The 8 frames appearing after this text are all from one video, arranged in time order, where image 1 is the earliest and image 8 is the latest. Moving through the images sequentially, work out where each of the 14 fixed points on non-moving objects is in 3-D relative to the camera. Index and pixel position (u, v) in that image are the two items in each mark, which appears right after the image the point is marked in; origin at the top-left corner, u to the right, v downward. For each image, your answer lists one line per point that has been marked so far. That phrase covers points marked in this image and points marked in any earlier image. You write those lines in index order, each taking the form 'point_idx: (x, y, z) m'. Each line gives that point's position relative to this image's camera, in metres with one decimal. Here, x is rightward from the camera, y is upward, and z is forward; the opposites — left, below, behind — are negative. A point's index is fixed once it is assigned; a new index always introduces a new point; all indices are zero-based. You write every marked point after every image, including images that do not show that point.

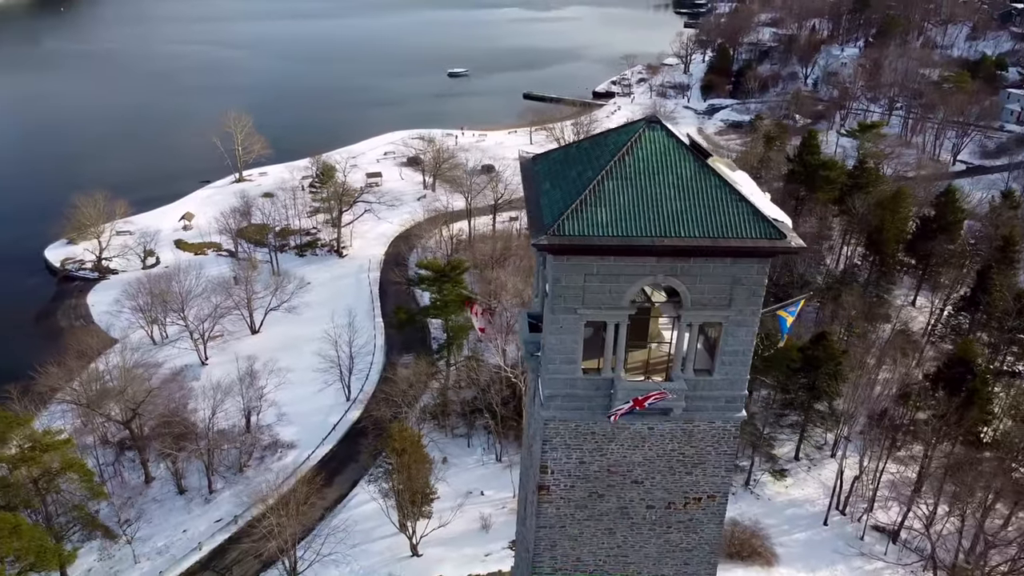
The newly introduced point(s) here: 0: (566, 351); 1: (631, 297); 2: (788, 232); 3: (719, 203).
0: (+0.9, -1.0, +13.3) m
1: (+1.9, -0.2, +13.0) m
2: (+4.3, +0.9, +12.5) m
3: (+3.2, +1.3, +12.6) m
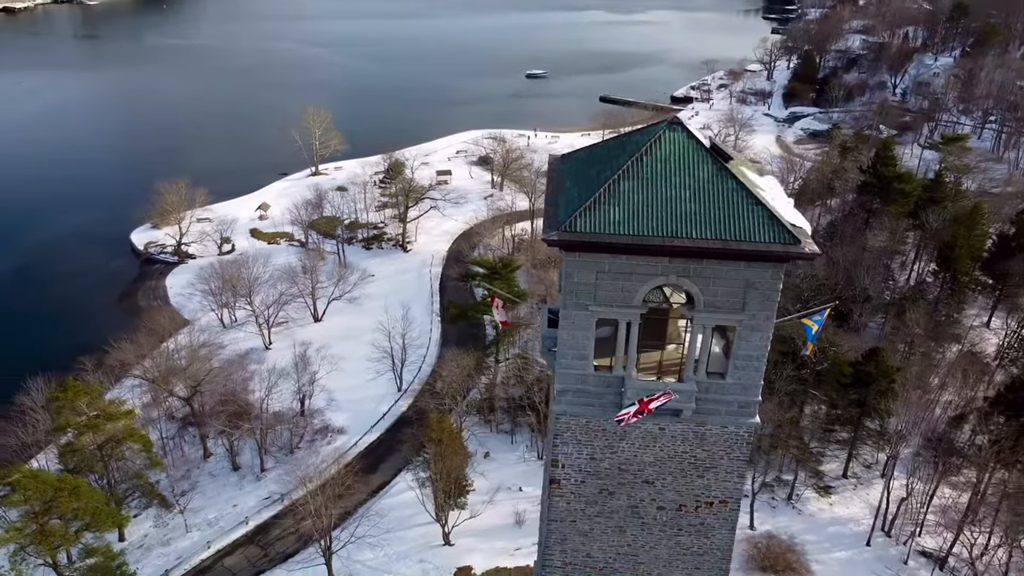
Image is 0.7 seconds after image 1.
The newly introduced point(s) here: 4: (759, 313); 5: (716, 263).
0: (+1.1, -1.0, +13.4) m
1: (+2.1, -0.1, +13.1) m
2: (+4.5, +0.8, +12.4) m
3: (+3.5, +1.3, +12.5) m
4: (+4.0, -0.4, +12.9) m
5: (+3.2, +0.4, +12.6) m
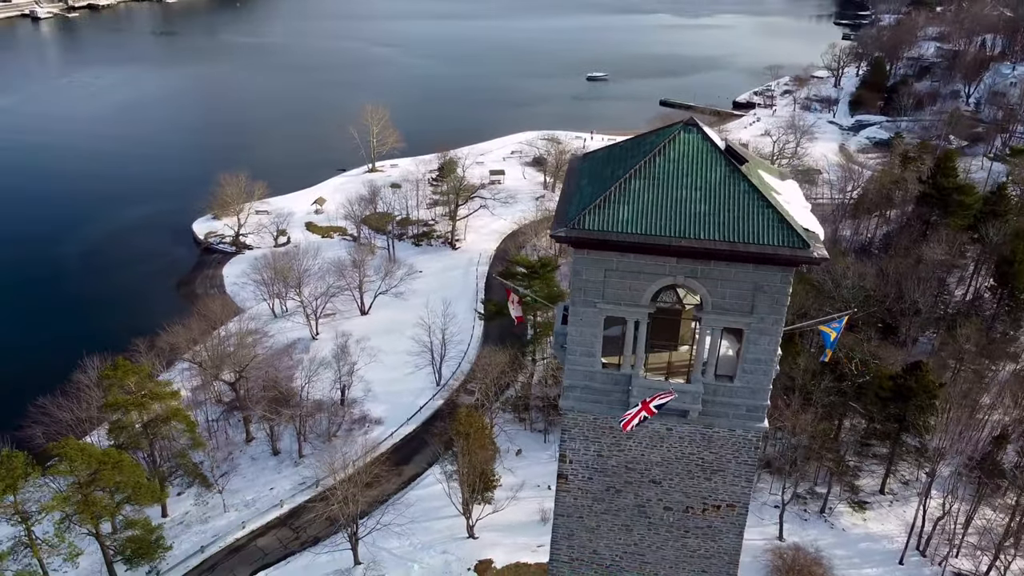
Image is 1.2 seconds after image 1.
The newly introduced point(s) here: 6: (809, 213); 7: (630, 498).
0: (+1.2, -0.9, +13.6) m
1: (+2.3, -0.1, +13.1) m
2: (+4.6, +0.7, +12.3) m
3: (+3.6, +1.2, +12.5) m
4: (+4.1, -0.5, +12.9) m
5: (+3.3, +0.4, +12.6) m
6: (+5.0, +1.3, +13.6) m
7: (+2.2, -3.9, +14.9) m
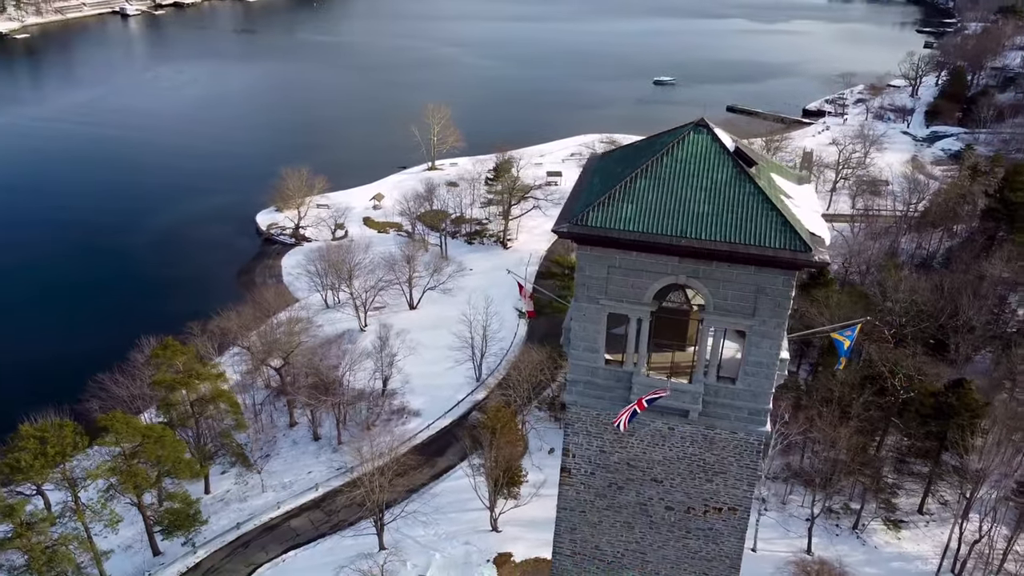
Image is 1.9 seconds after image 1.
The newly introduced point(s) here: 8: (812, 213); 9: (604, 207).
0: (+1.3, -0.9, +13.8) m
1: (+2.3, -0.1, +13.2) m
2: (+4.6, +0.6, +12.2) m
3: (+3.7, +1.2, +12.5) m
4: (+4.1, -0.5, +12.8) m
5: (+3.4, +0.4, +12.6) m
6: (+5.2, +1.2, +13.5) m
7: (+2.2, -3.9, +15.0) m
8: (+5.0, +1.2, +13.3) m
9: (+1.5, +1.3, +12.9) m
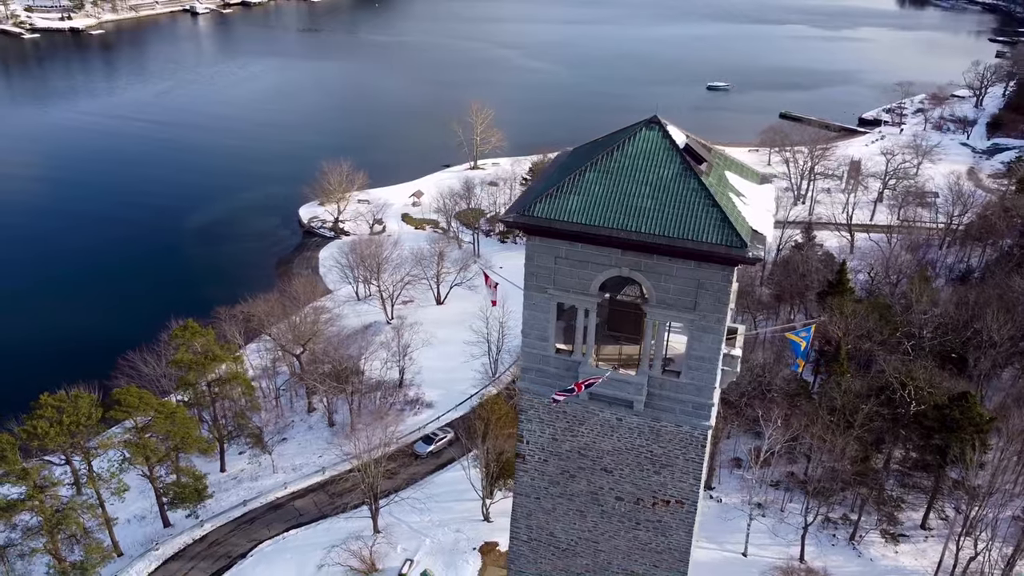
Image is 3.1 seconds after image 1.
0: (+0.5, -0.7, +14.1) m
1: (+1.5, 0.0, +13.5) m
2: (+3.7, +0.7, +12.3) m
3: (+2.8, +1.3, +12.7) m
4: (+3.2, -0.4, +13.0) m
5: (+2.5, +0.5, +12.9) m
6: (+4.4, +1.2, +13.6) m
7: (+1.4, -3.7, +15.3) m
8: (+4.2, +1.3, +13.5) m
9: (+0.6, +1.5, +13.2) m
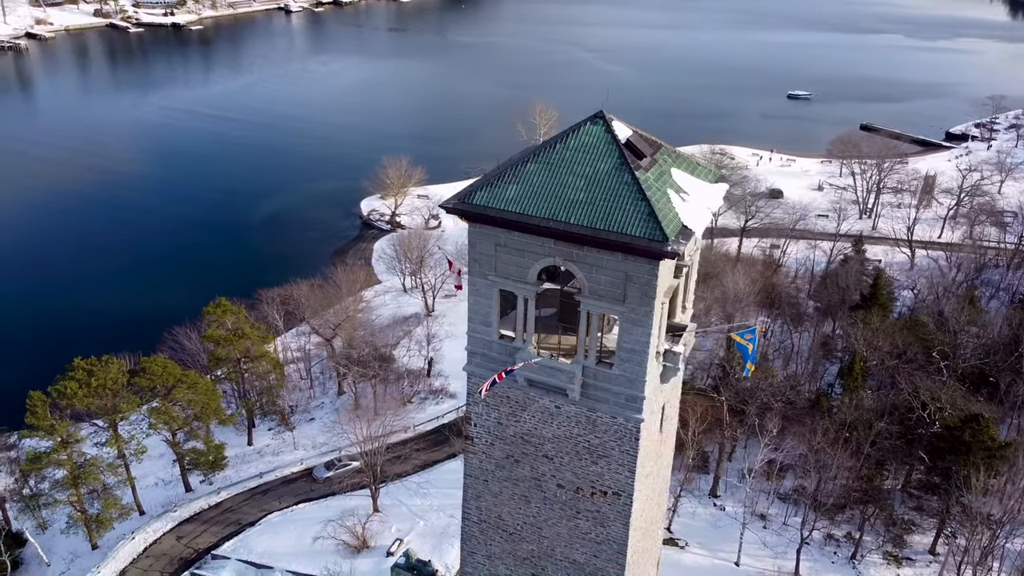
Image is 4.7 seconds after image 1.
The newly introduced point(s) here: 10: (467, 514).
0: (-0.6, -0.5, +14.6) m
1: (+0.4, +0.2, +13.9) m
2: (+2.6, +0.8, +12.5) m
3: (+1.8, +1.4, +12.9) m
4: (+2.1, -0.3, +13.2) m
5: (+1.4, +0.6, +13.1) m
6: (+3.4, +1.3, +13.6) m
7: (+0.3, -3.5, +15.6) m
8: (+3.2, +1.3, +13.5) m
9: (-0.3, +1.7, +13.7) m
10: (-1.0, -4.7, +16.8) m
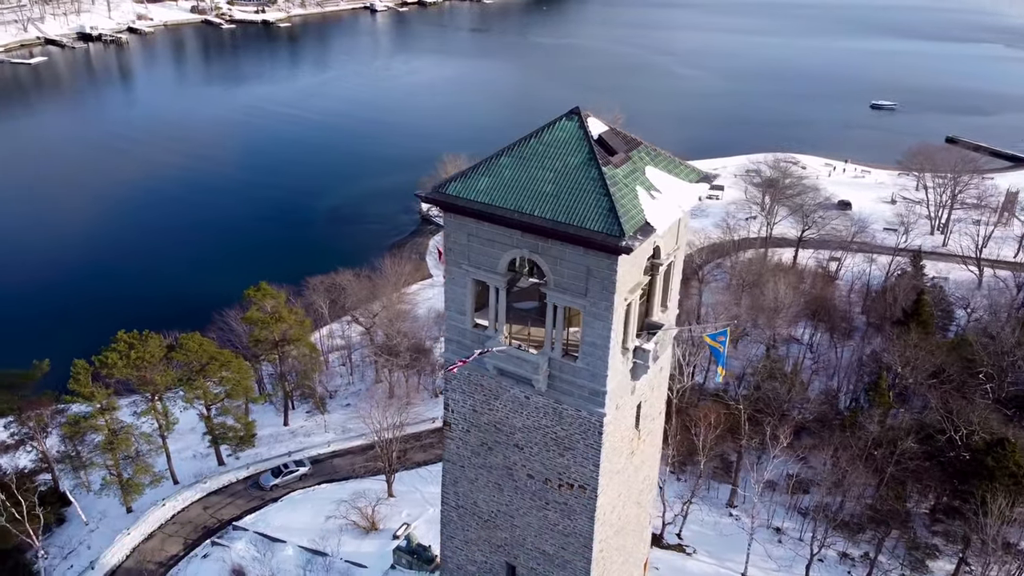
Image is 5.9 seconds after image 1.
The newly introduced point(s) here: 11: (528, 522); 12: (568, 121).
0: (-1.0, -0.2, +15.0) m
1: (-0.1, +0.4, +14.2) m
2: (+1.9, +0.8, +12.5) m
3: (+1.2, +1.5, +13.1) m
4: (+1.5, -0.2, +13.3) m
5: (+0.8, +0.7, +13.3) m
6: (+2.9, +1.3, +13.6) m
7: (-0.3, -3.4, +15.9) m
8: (+2.7, +1.4, +13.6) m
9: (-0.8, +1.9, +14.0) m
10: (-1.4, -4.5, +17.2) m
11: (+0.3, -4.7, +16.1) m
12: (+1.0, +2.9, +14.0) m
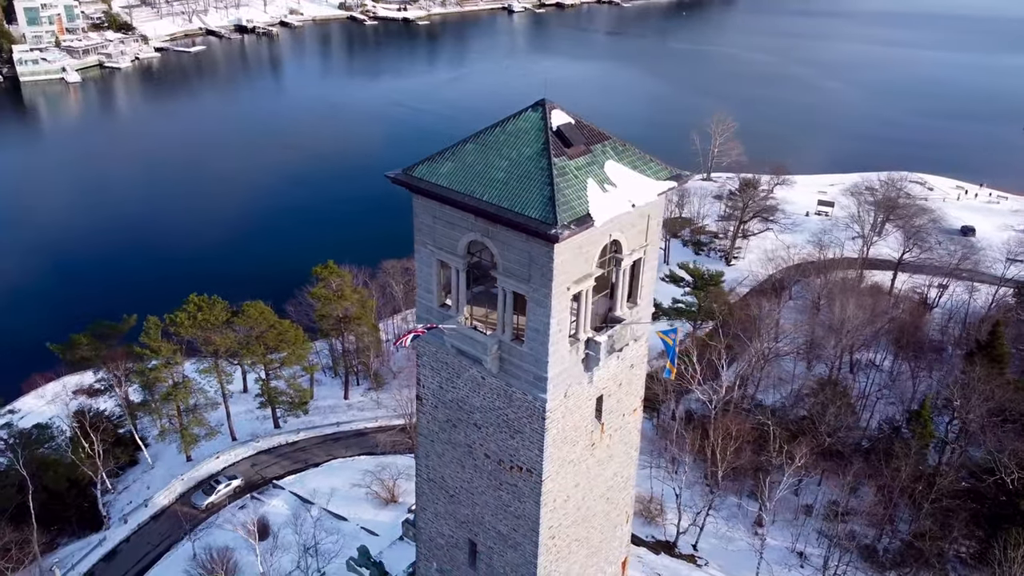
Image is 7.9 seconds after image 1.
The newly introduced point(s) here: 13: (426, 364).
0: (-1.7, +0.2, +15.7) m
1: (-0.9, +0.7, +14.7) m
2: (+0.9, +1.0, +12.8) m
3: (+0.3, +1.8, +13.5) m
4: (+0.5, 0.0, +13.7) m
5: (-0.1, +1.0, +13.8) m
6: (+2.0, +1.4, +13.8) m
7: (-1.0, -3.0, +16.5) m
8: (+1.8, +1.5, +13.7) m
9: (-1.5, +2.3, +14.7) m
10: (-2.1, -4.1, +17.9) m
11: (-0.5, -4.4, +16.6) m
12: (+0.4, +3.2, +14.4) m
13: (-1.8, -1.6, +16.6) m
